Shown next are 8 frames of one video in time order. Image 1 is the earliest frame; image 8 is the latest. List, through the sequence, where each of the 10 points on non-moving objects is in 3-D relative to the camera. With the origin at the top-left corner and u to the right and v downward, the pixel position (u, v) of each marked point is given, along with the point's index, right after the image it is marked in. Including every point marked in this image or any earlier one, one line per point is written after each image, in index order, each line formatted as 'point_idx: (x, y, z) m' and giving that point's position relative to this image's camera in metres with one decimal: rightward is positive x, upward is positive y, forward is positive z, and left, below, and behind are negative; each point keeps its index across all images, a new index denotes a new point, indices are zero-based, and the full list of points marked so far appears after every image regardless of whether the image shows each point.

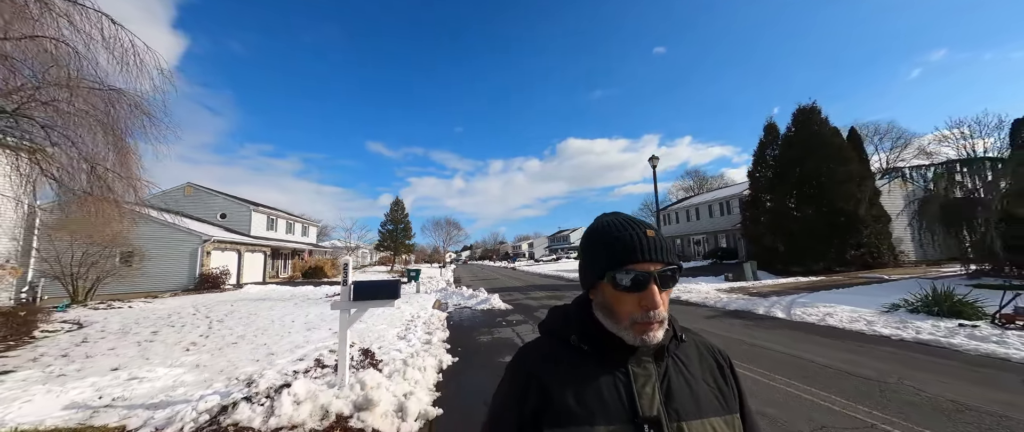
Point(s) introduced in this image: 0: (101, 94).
0: (-6.5, +2.1, +5.8) m
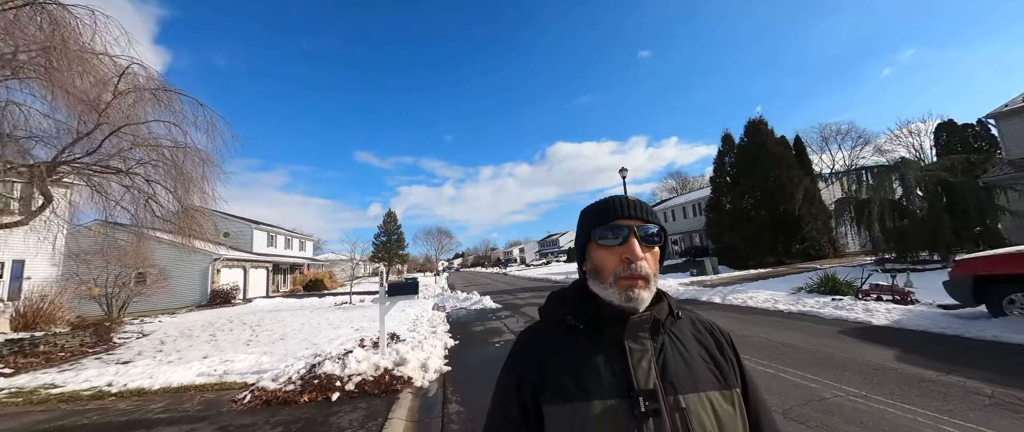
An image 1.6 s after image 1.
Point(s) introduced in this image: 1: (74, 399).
0: (-7.0, +1.5, +7.6) m
1: (-5.8, -2.4, +4.6) m
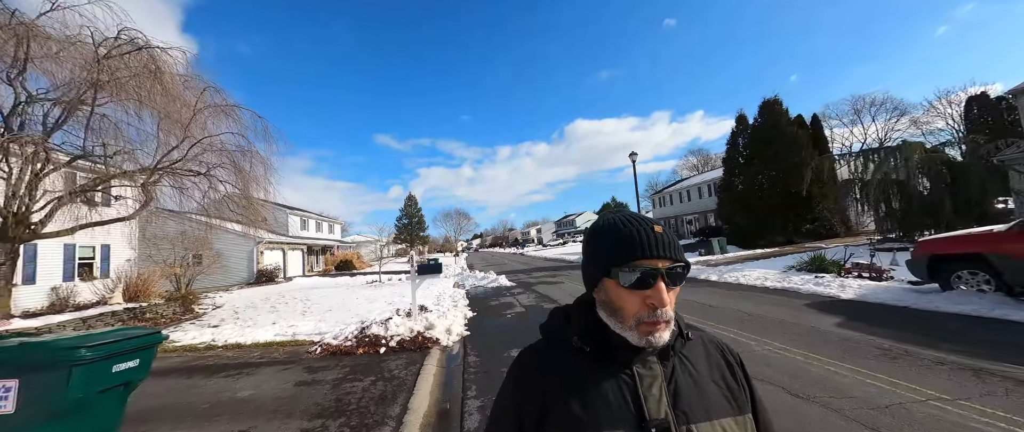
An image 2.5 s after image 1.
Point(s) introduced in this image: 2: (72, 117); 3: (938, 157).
0: (-6.8, +1.7, +9.1) m
1: (-5.7, -2.4, +6.2) m
2: (-9.0, +2.1, +7.2) m
3: (+15.8, +2.2, +13.0) m
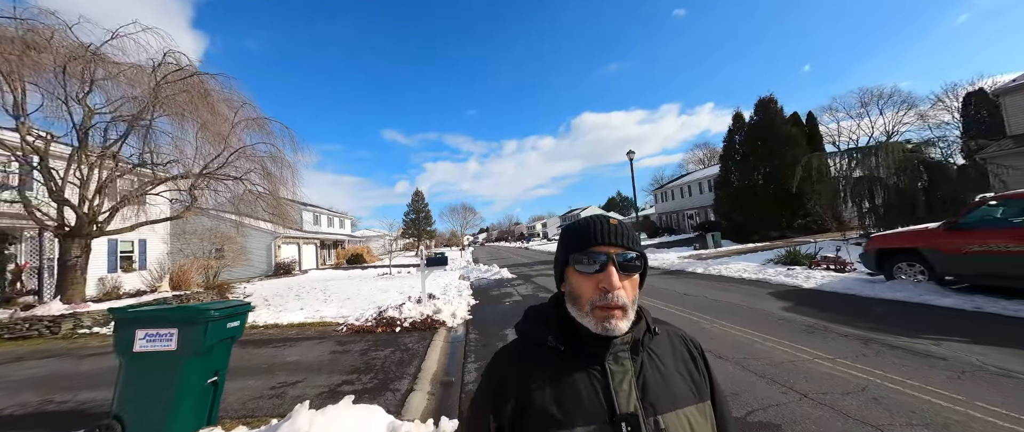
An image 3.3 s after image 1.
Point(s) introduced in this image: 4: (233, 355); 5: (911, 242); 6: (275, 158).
0: (-6.8, +1.7, +10.2) m
1: (-5.8, -2.4, +7.3) m
2: (-9.1, +2.1, +8.4) m
3: (+15.8, +2.3, +13.7) m
4: (-4.5, -2.2, +5.6) m
5: (+8.1, -0.5, +7.1) m
6: (-6.9, +1.7, +10.1) m
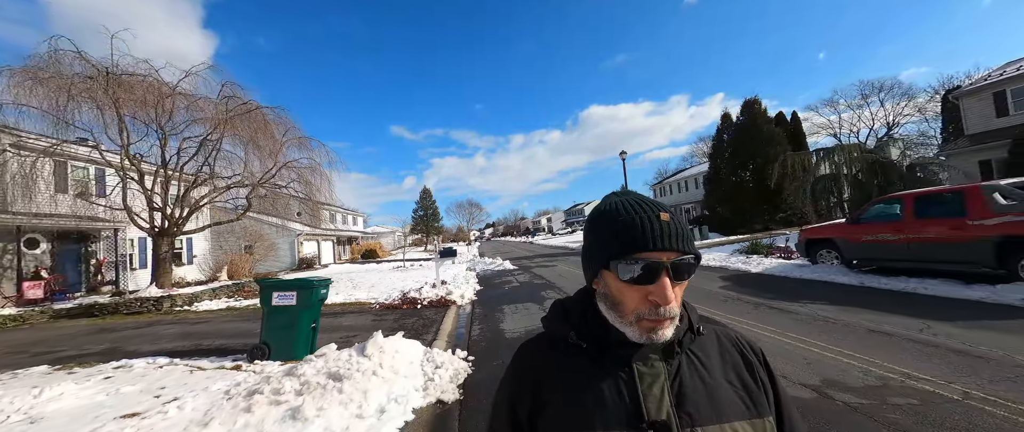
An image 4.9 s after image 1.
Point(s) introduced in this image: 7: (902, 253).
0: (-6.9, +1.7, +12.1) m
1: (-5.8, -2.4, +9.4) m
2: (-9.2, +2.0, +10.4) m
3: (+15.8, +2.6, +15.3) m
4: (-4.6, -2.3, +7.6) m
5: (+8.0, -0.4, +8.8) m
6: (-7.0, +1.7, +12.0) m
7: (+8.2, -0.8, +7.3) m
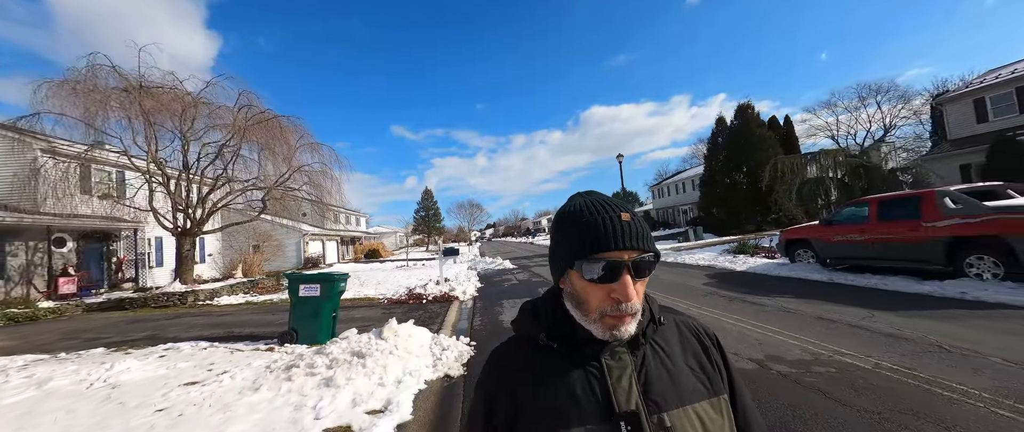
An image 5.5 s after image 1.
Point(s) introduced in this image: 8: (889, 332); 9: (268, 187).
0: (-6.9, +1.6, +12.8) m
1: (-5.9, -2.5, +10.0) m
2: (-9.2, +1.9, +11.1) m
3: (+15.8, +2.5, +15.9) m
4: (-4.6, -2.3, +8.2) m
5: (+8.0, -0.5, +9.5) m
6: (-7.0, +1.6, +12.7) m
7: (+8.2, -0.8, +8.0) m
8: (+4.9, -1.5, +4.6) m
9: (-8.1, +1.0, +11.5) m
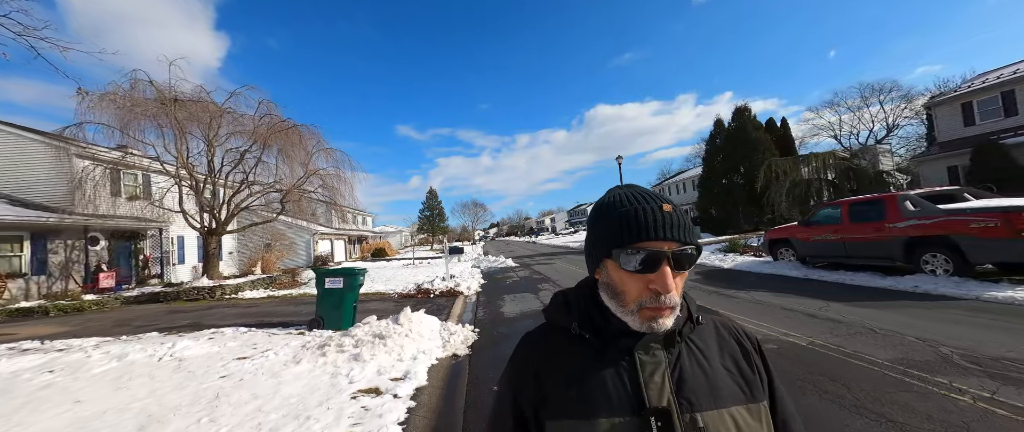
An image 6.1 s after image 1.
0: (-6.9, +1.6, +13.7) m
1: (-5.9, -2.5, +10.9) m
2: (-9.2, +1.9, +11.9) m
3: (+15.9, +2.5, +16.5) m
4: (-4.6, -2.4, +9.1) m
5: (+8.0, -0.5, +10.2) m
6: (-6.9, +1.6, +13.6) m
7: (+8.2, -0.9, +8.7) m
8: (+4.9, -1.5, +5.3) m
9: (-8.0, +0.9, +12.4) m
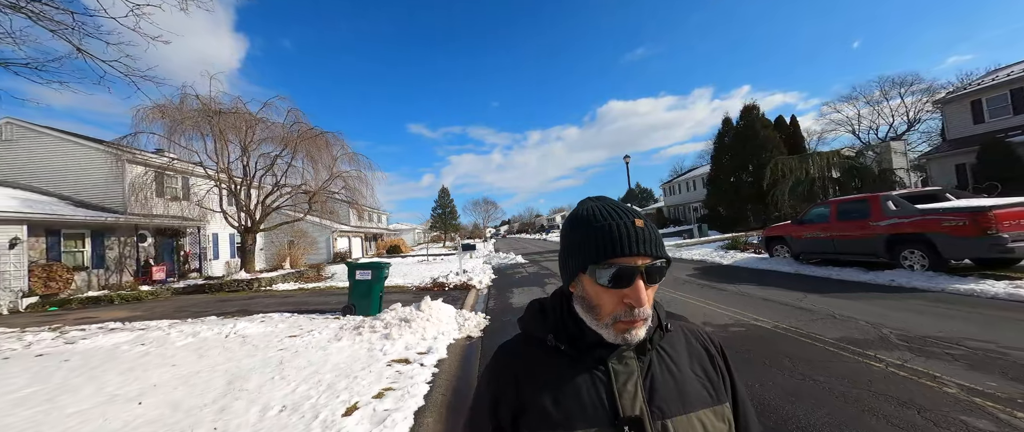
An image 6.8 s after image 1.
0: (-6.5, +1.7, +14.7) m
1: (-5.5, -2.5, +11.9) m
2: (-8.9, +1.9, +13.0) m
3: (+16.3, +2.6, +16.8) m
4: (-4.4, -2.4, +10.0) m
5: (+8.3, -0.5, +10.7) m
6: (-6.5, +1.7, +14.6) m
7: (+8.4, -0.8, +9.2) m
8: (+5.0, -1.6, +5.9) m
9: (-7.7, +1.0, +13.4) m
